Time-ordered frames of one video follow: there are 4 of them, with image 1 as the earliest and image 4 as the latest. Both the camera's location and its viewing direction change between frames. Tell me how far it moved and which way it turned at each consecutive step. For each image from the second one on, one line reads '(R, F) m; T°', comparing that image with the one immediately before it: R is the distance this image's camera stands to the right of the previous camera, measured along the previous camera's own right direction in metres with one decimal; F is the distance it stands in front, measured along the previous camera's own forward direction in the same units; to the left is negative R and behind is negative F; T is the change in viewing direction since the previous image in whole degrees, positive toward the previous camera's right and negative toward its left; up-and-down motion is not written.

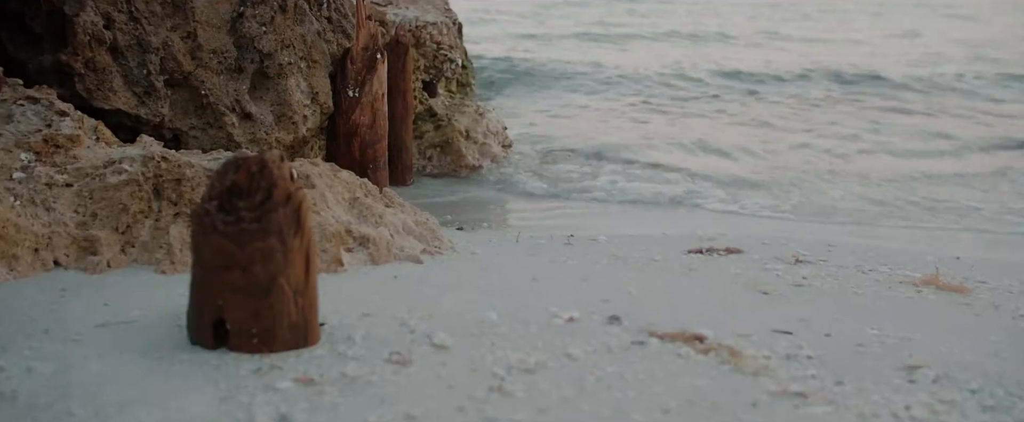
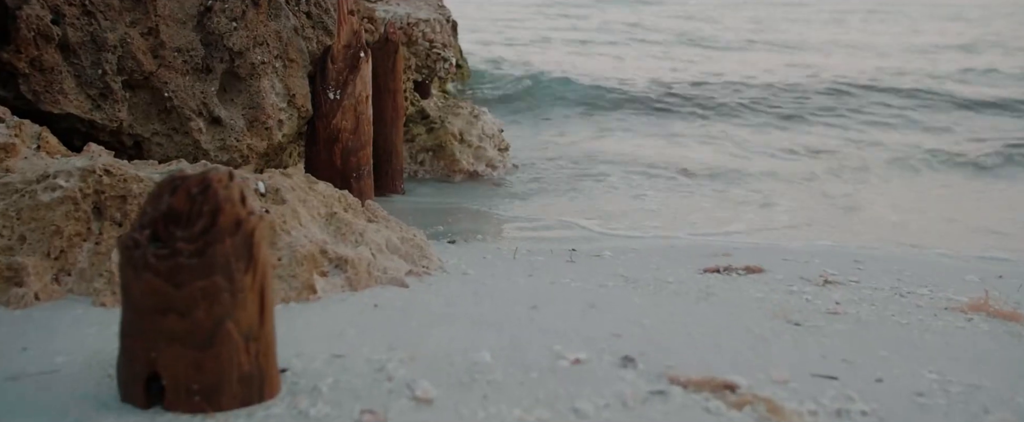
(0.0, +0.7) m; 0°
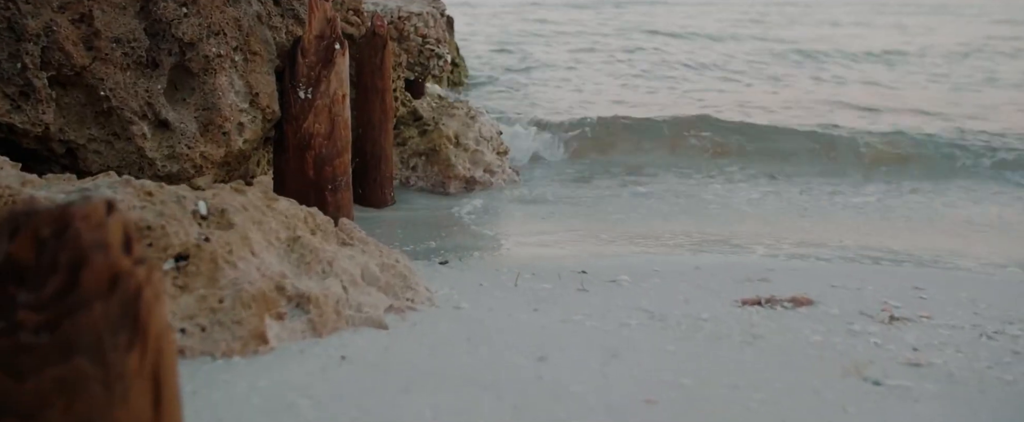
(0.0, +1.0) m; 0°
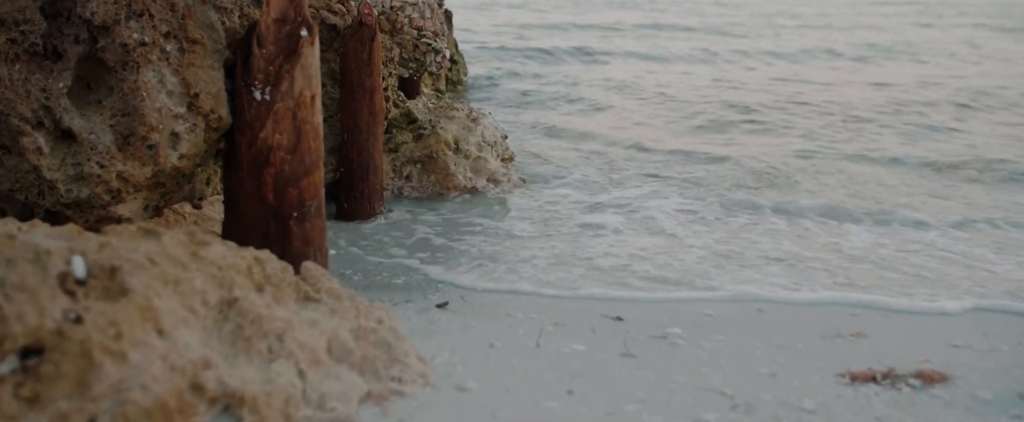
(-0.1, +1.4) m; 0°
